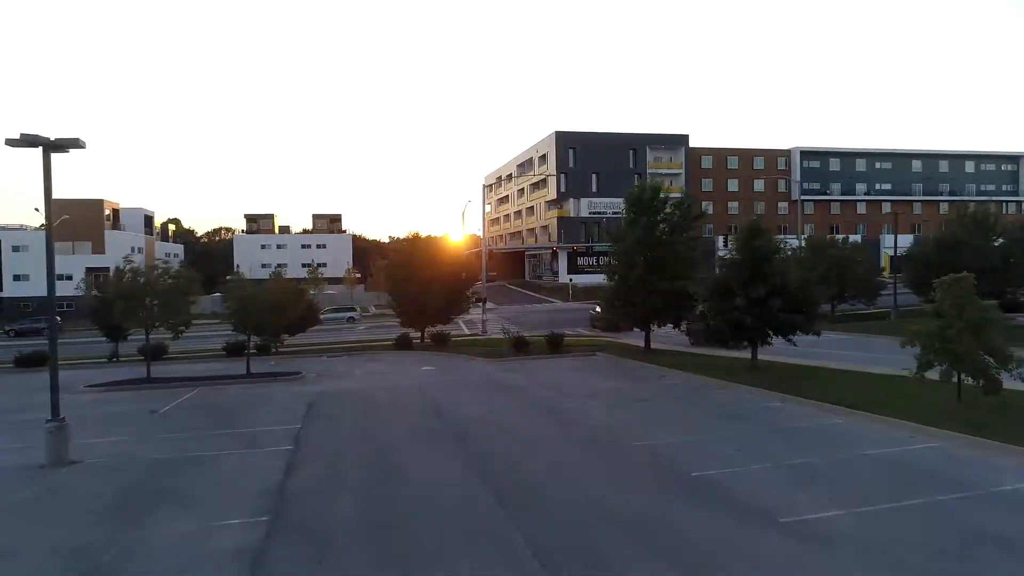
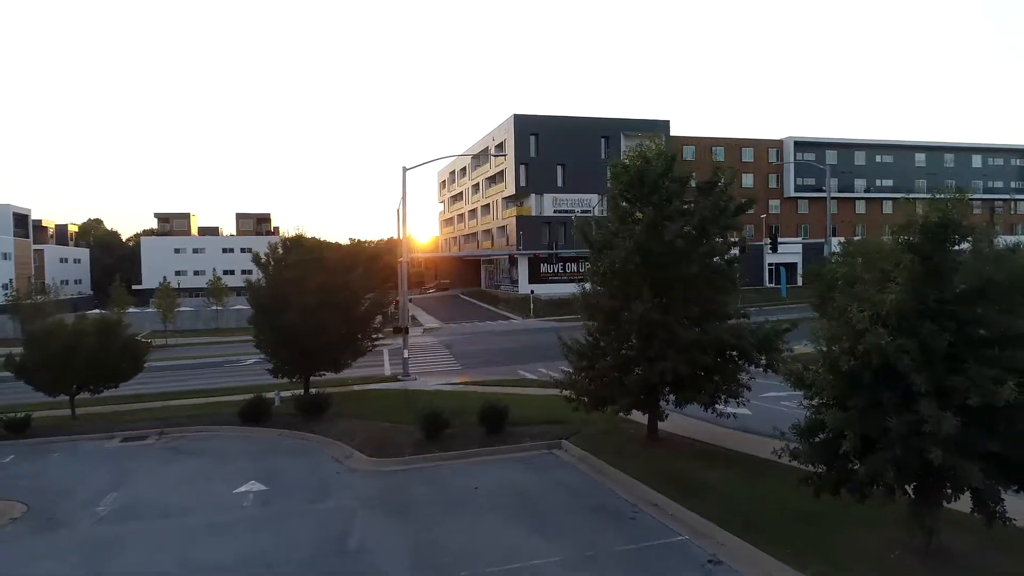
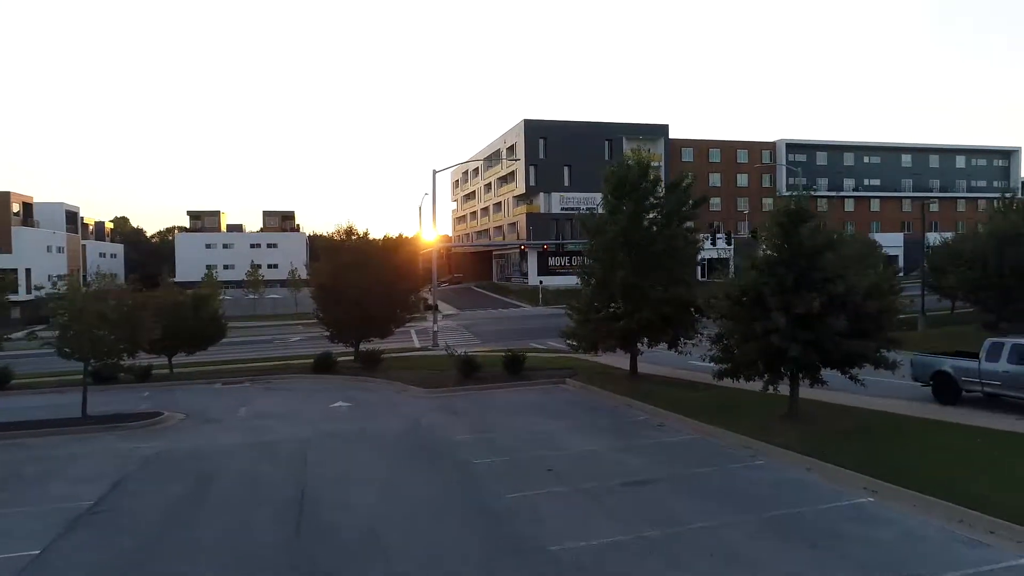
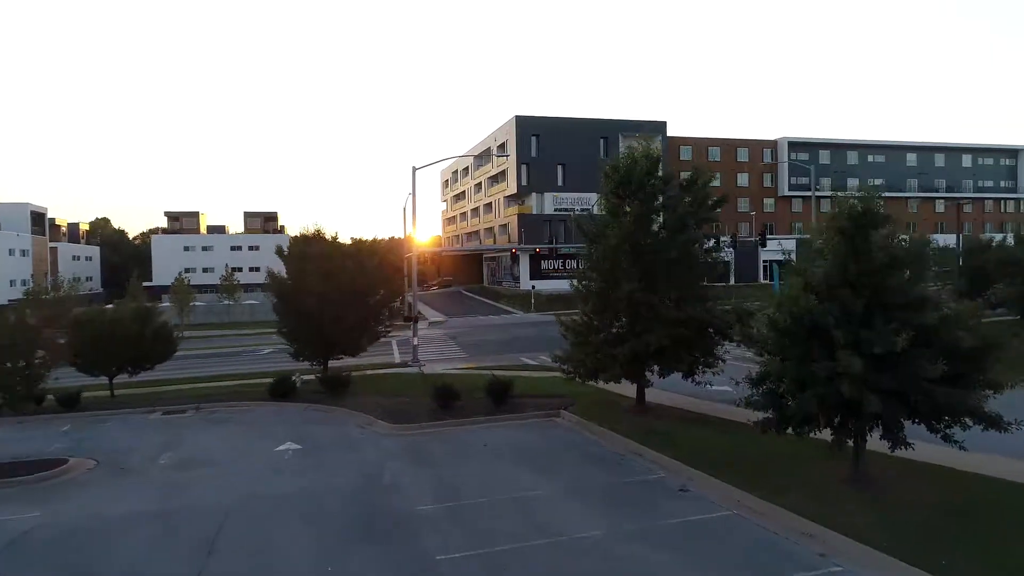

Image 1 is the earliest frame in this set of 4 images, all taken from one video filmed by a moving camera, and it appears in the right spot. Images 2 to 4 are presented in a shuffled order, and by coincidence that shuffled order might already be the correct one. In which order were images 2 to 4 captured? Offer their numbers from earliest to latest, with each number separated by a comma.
3, 4, 2
